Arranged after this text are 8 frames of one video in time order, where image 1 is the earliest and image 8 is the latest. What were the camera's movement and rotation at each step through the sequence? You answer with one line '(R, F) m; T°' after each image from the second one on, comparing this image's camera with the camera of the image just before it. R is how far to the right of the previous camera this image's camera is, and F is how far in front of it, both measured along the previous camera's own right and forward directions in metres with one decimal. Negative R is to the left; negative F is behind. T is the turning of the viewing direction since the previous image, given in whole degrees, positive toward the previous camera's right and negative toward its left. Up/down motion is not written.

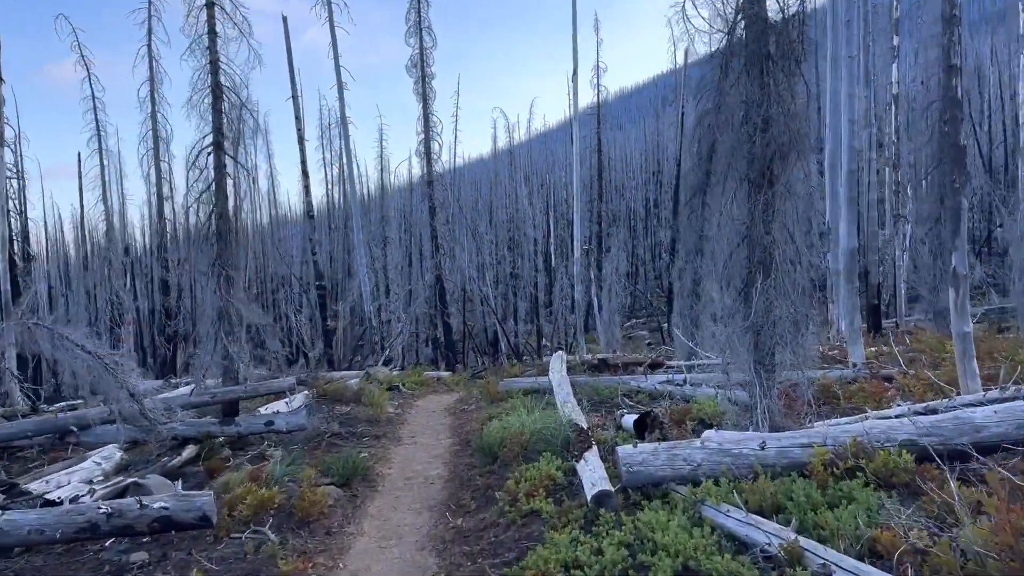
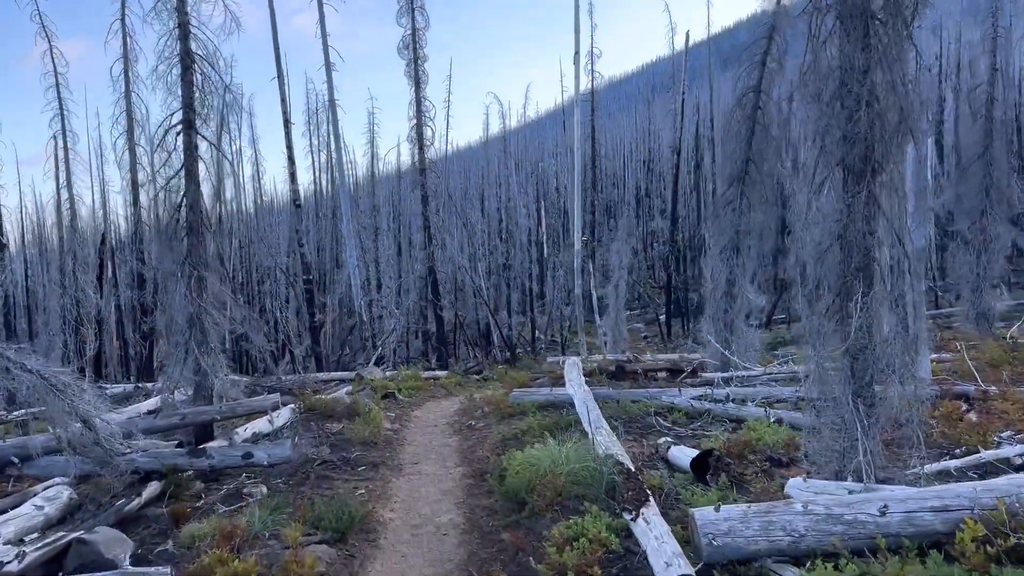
(-0.3, +1.2) m; +1°
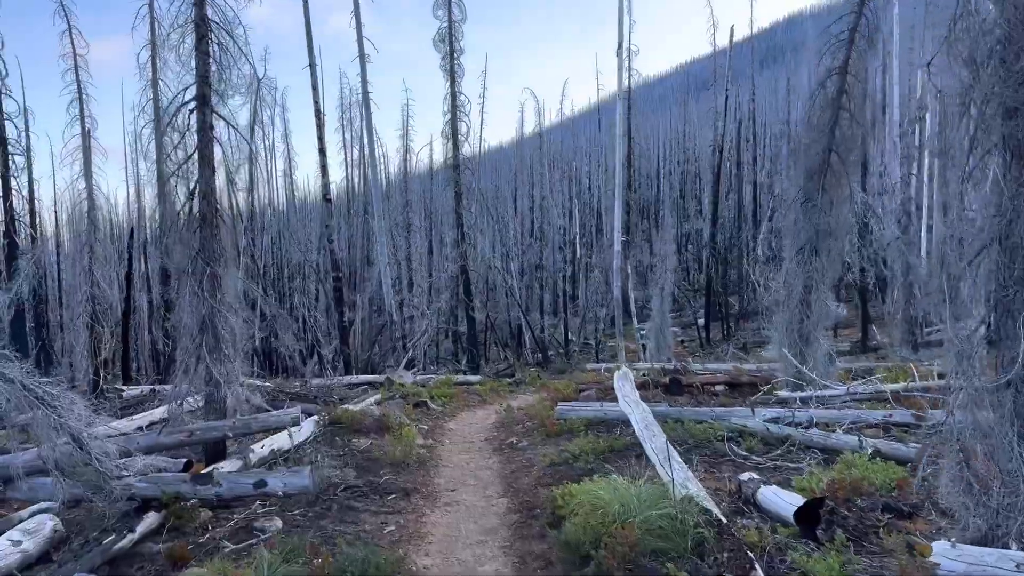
(-0.2, +1.0) m; -2°
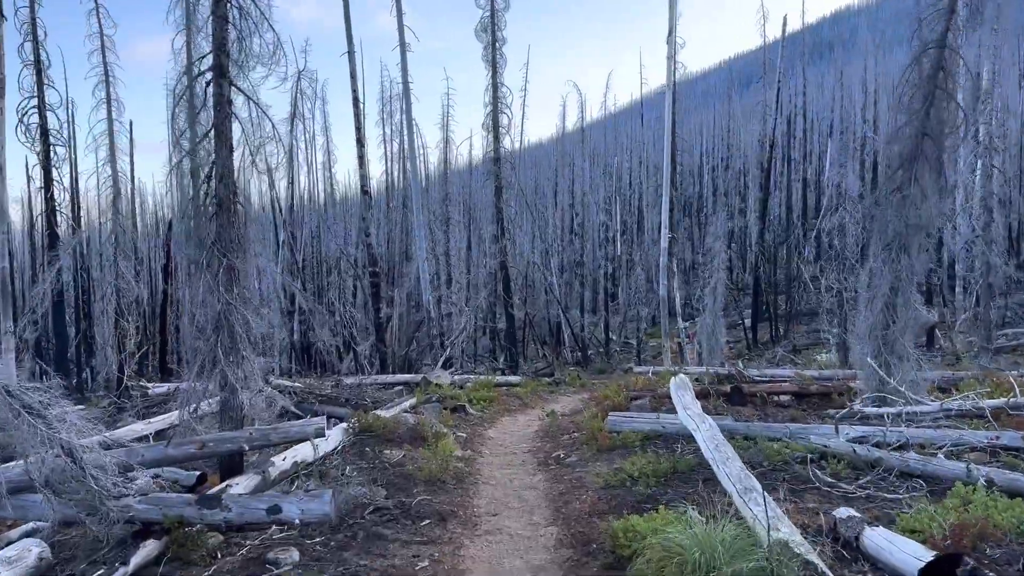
(-0.1, +0.8) m; -3°
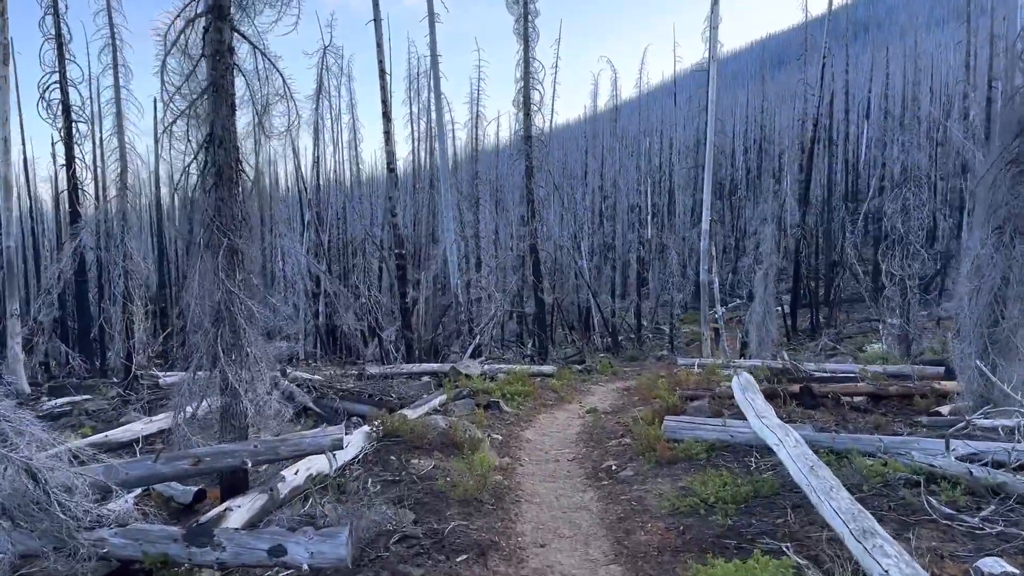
(-0.2, +1.0) m; -2°
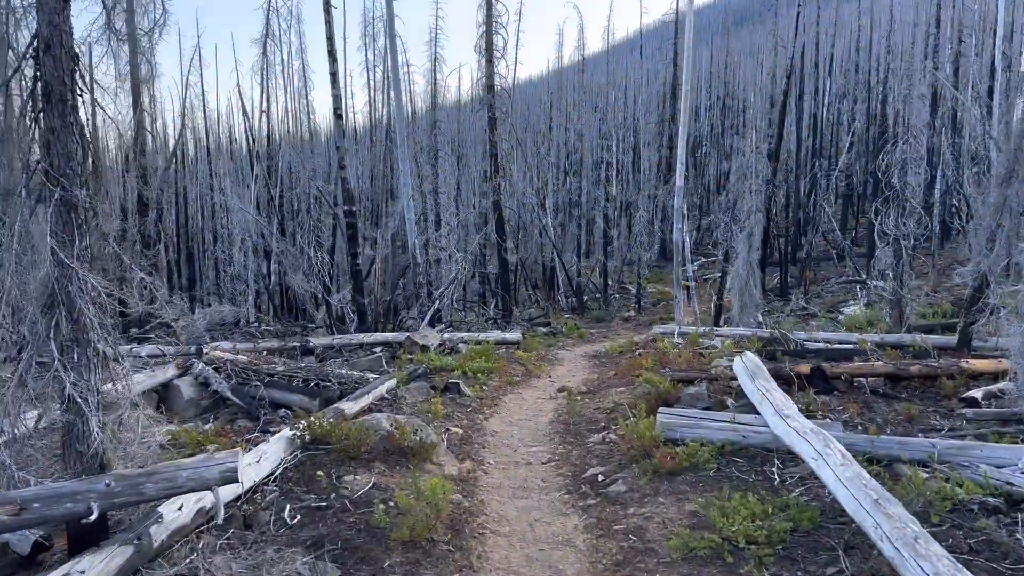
(0.0, +1.4) m; +3°
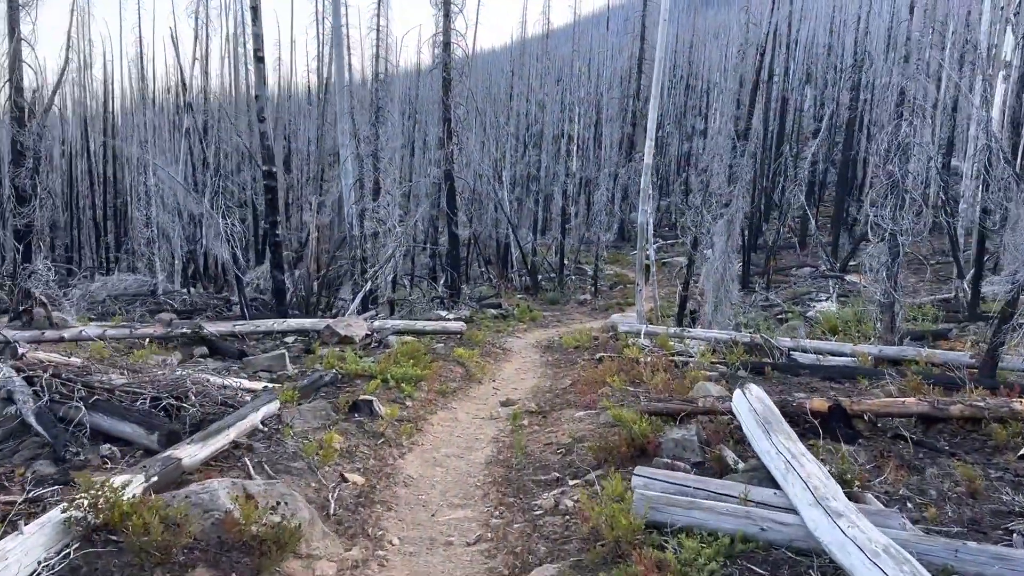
(+0.2, +1.9) m; +3°
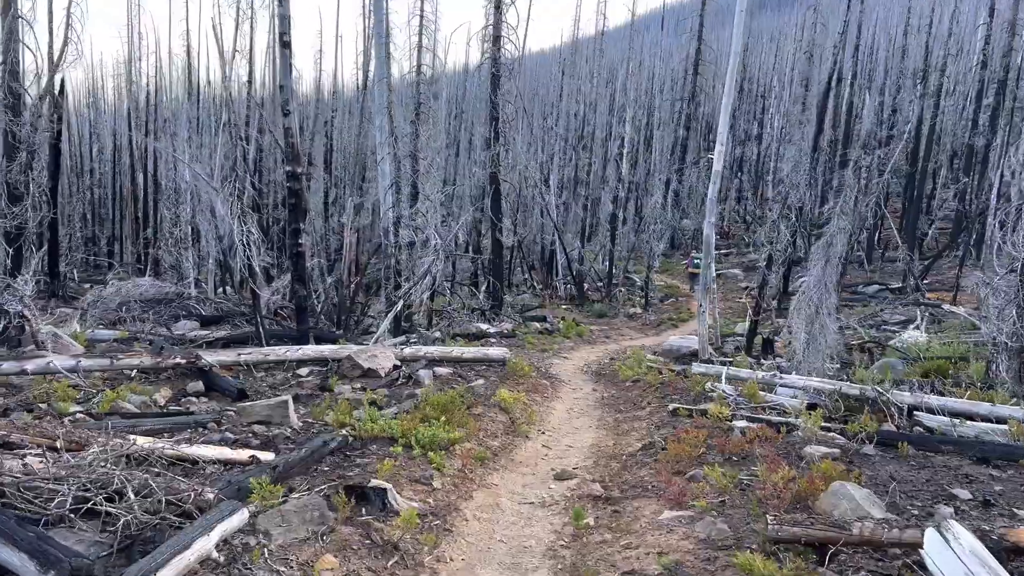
(-0.2, +1.7) m; -3°
